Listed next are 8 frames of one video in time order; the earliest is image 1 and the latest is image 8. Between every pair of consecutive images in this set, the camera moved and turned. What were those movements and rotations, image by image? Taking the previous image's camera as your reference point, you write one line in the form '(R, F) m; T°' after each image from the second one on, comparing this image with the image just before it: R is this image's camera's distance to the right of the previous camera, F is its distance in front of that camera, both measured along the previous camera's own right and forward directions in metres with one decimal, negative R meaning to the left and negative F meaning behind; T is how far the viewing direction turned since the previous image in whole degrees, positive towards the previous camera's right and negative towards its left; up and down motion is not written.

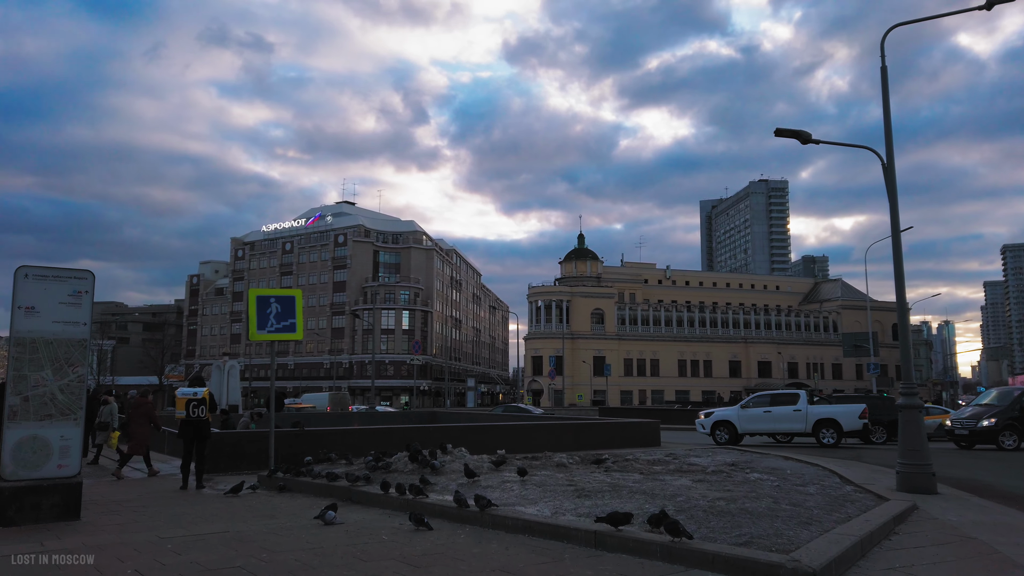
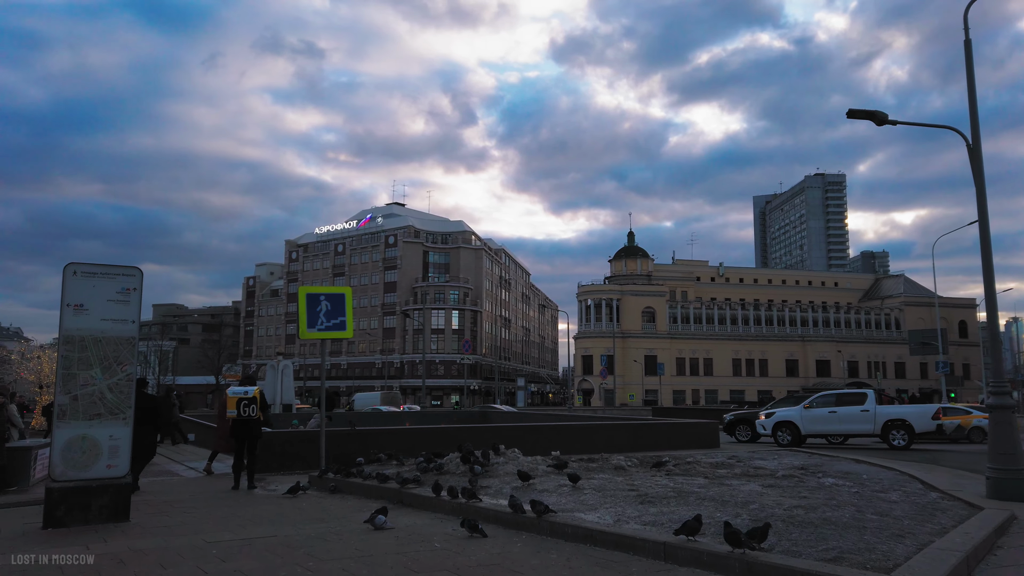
(-0.1, +0.5) m; -4°
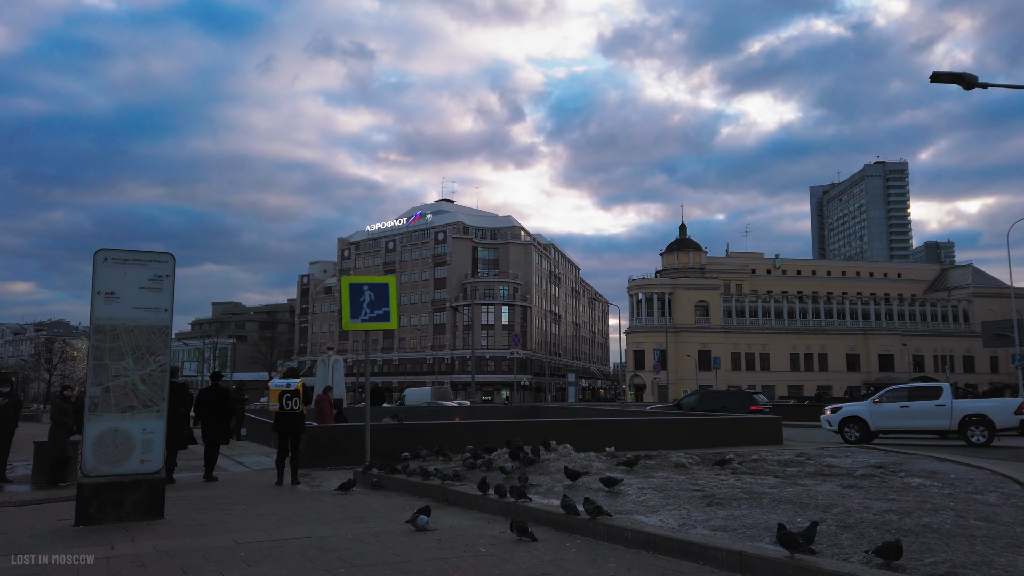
(0.0, +0.7) m; -4°
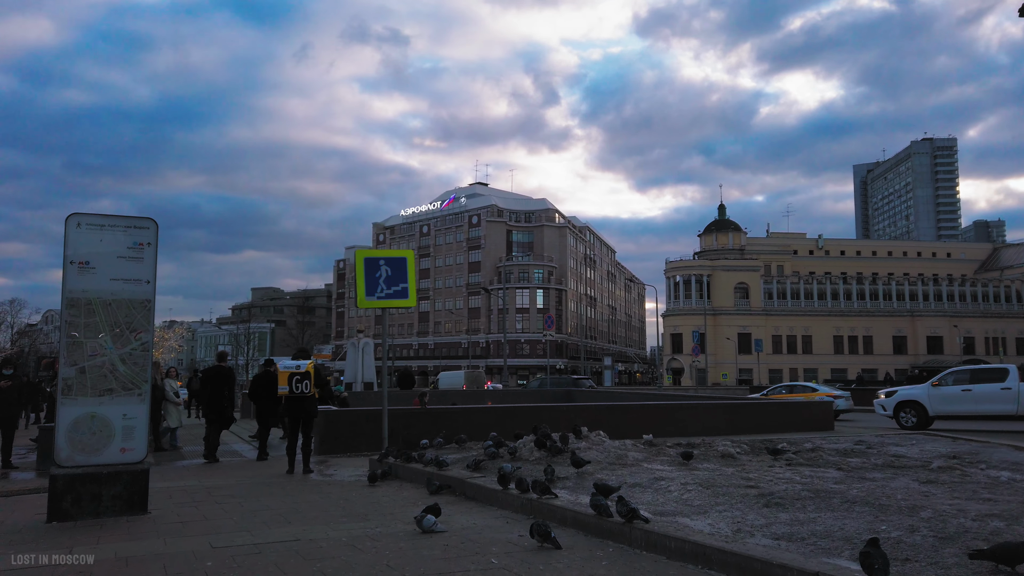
(+0.1, +1.1) m; -3°
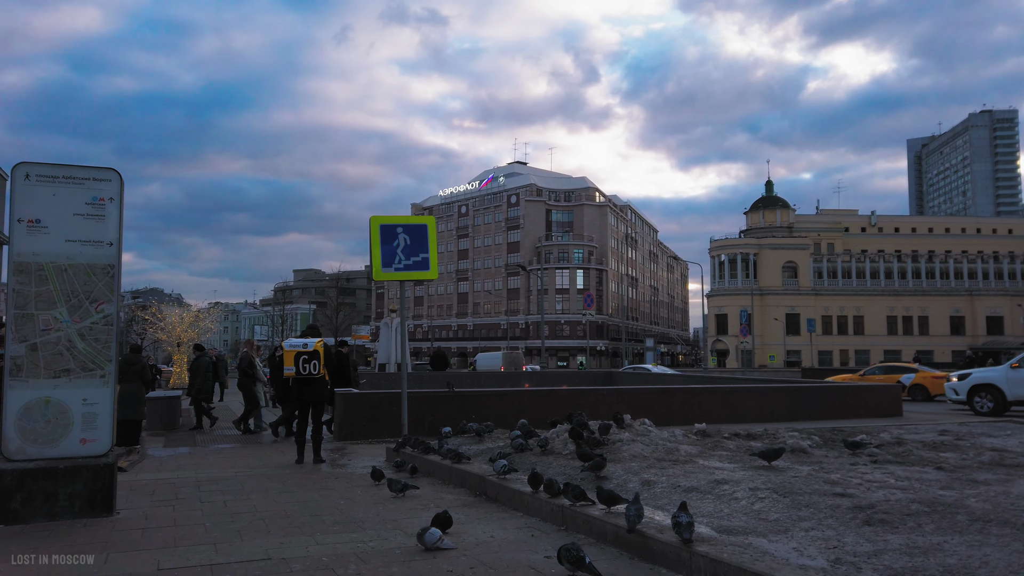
(+0.1, +1.3) m; -3°
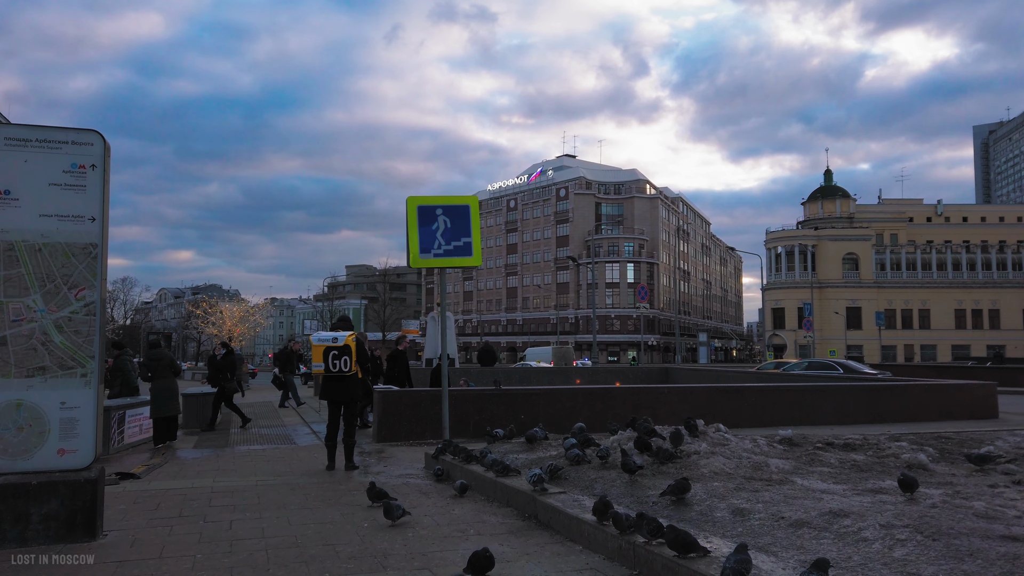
(0.0, +1.2) m; -4°
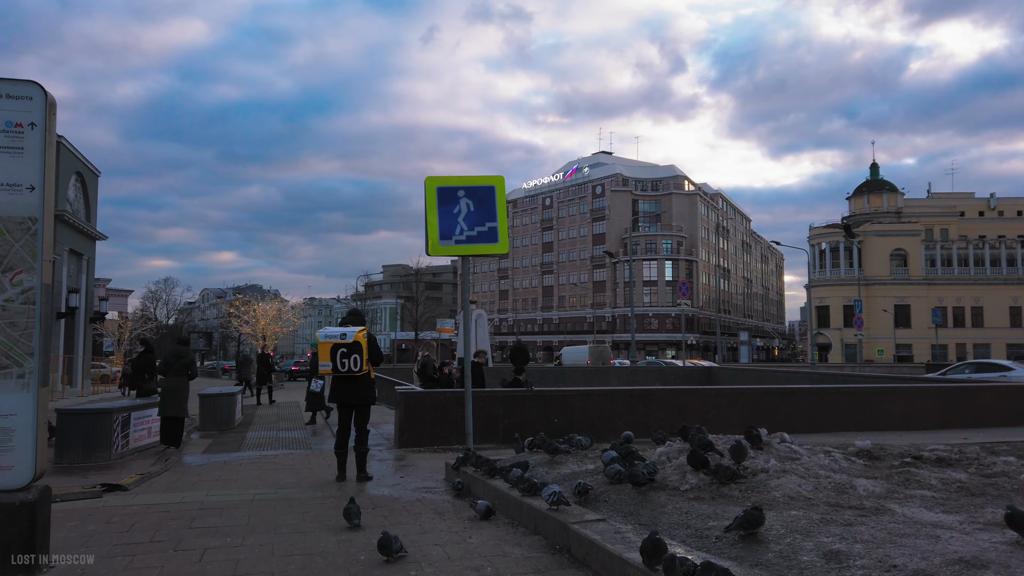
(+0.1, +1.0) m; -3°
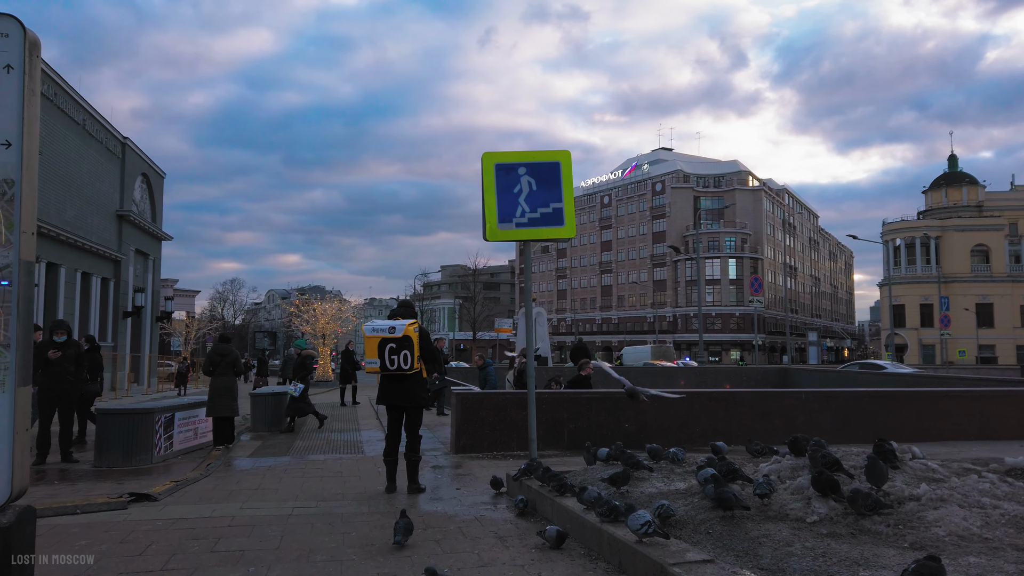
(-0.1, +1.0) m; -4°
